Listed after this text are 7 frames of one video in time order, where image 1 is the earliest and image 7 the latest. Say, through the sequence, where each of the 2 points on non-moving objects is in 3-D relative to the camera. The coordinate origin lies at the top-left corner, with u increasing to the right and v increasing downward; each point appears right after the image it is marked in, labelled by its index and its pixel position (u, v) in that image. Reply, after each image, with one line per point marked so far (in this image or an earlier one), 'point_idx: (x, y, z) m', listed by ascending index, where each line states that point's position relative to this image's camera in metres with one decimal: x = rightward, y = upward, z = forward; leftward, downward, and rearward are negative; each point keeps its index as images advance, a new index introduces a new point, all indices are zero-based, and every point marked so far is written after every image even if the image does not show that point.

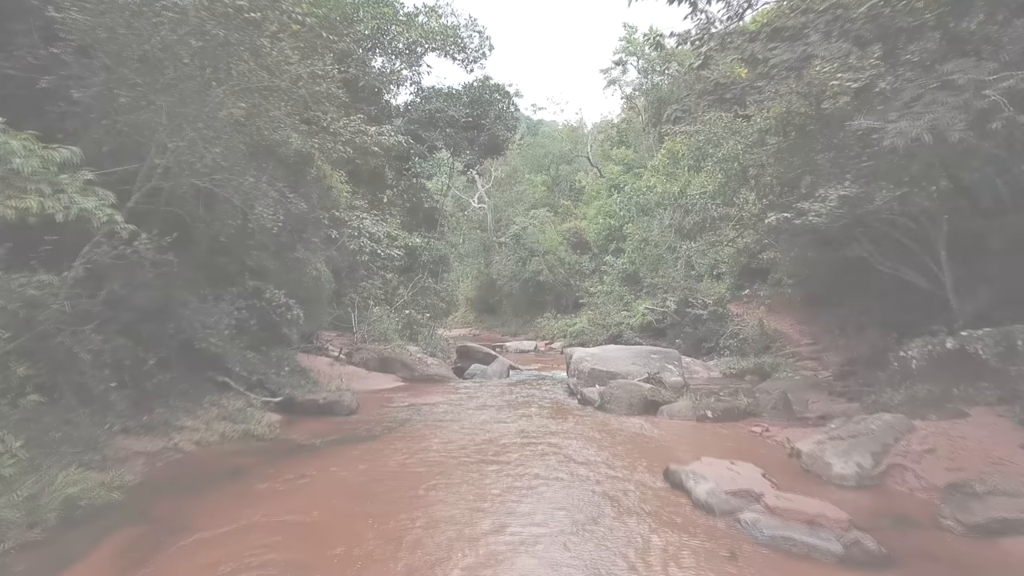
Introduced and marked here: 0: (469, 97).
0: (-0.9, +4.0, +13.2) m
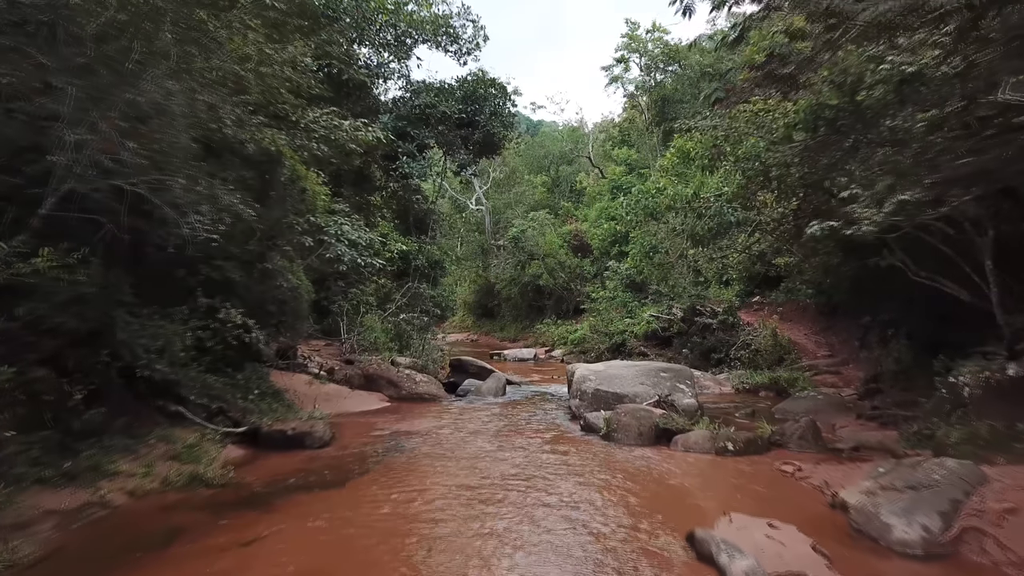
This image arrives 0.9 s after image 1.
0: (-1.0, +3.8, +12.3) m
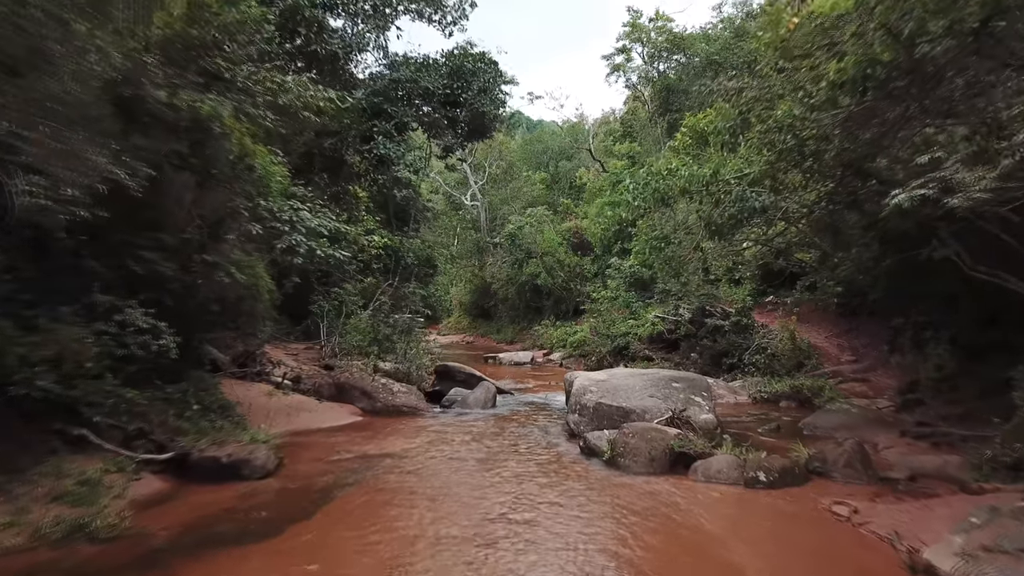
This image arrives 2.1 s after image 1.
0: (-1.1, +3.8, +11.0) m
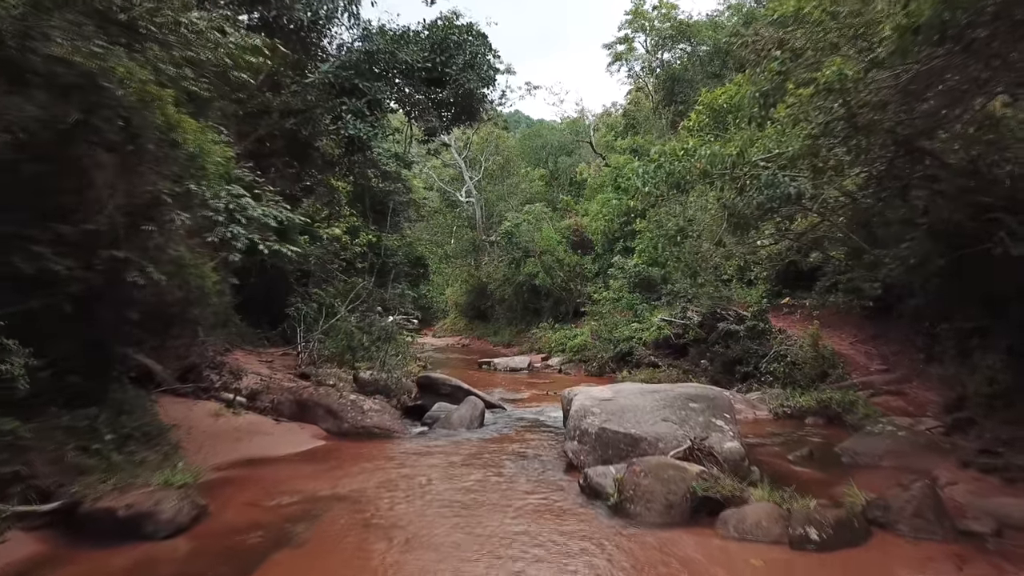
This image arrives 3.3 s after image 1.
0: (-1.2, +3.8, +9.7) m
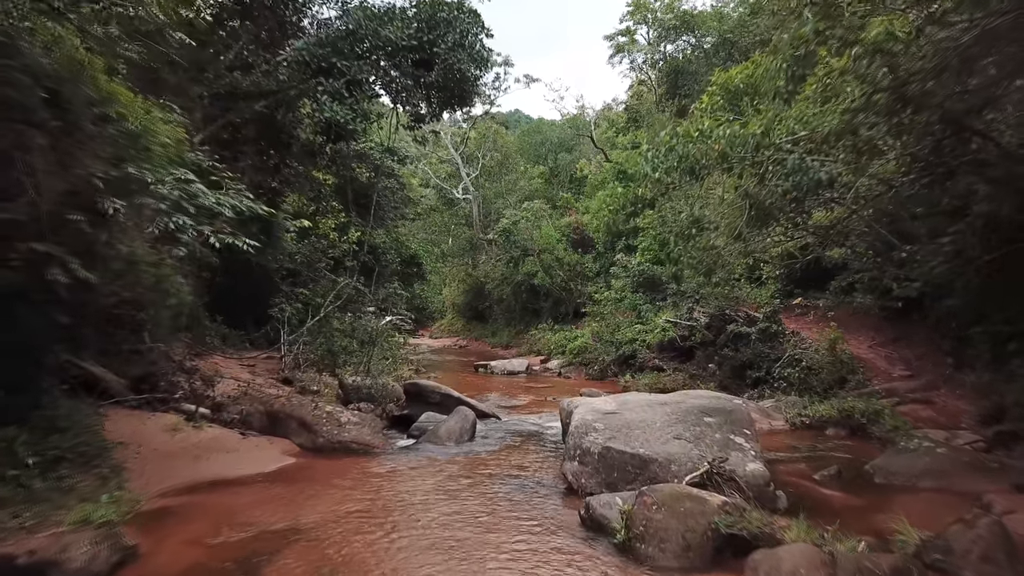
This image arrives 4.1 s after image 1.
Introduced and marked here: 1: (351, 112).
0: (-1.3, +3.8, +8.9) m
1: (-2.2, +2.4, +8.7) m
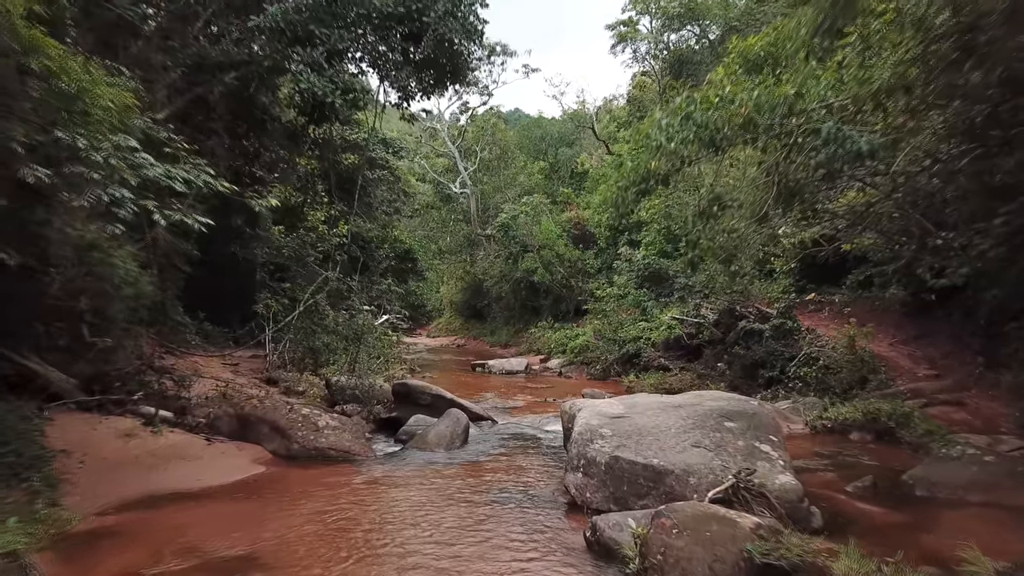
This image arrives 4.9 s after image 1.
0: (-1.4, +3.9, +8.2) m
1: (-2.2, +2.5, +7.9) m
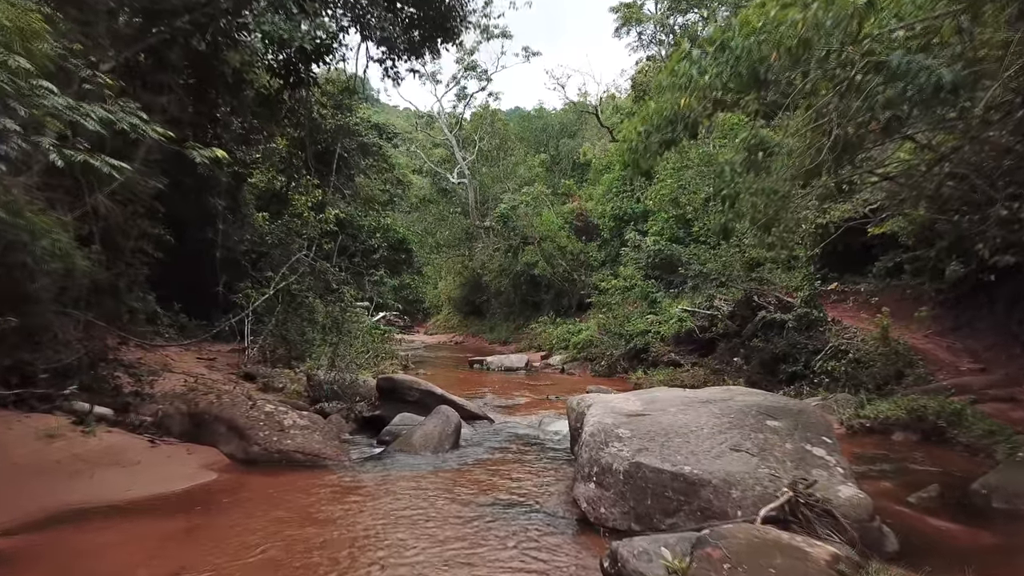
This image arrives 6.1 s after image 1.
0: (-1.4, +4.1, +7.2) m
1: (-2.2, +2.7, +7.0) m
